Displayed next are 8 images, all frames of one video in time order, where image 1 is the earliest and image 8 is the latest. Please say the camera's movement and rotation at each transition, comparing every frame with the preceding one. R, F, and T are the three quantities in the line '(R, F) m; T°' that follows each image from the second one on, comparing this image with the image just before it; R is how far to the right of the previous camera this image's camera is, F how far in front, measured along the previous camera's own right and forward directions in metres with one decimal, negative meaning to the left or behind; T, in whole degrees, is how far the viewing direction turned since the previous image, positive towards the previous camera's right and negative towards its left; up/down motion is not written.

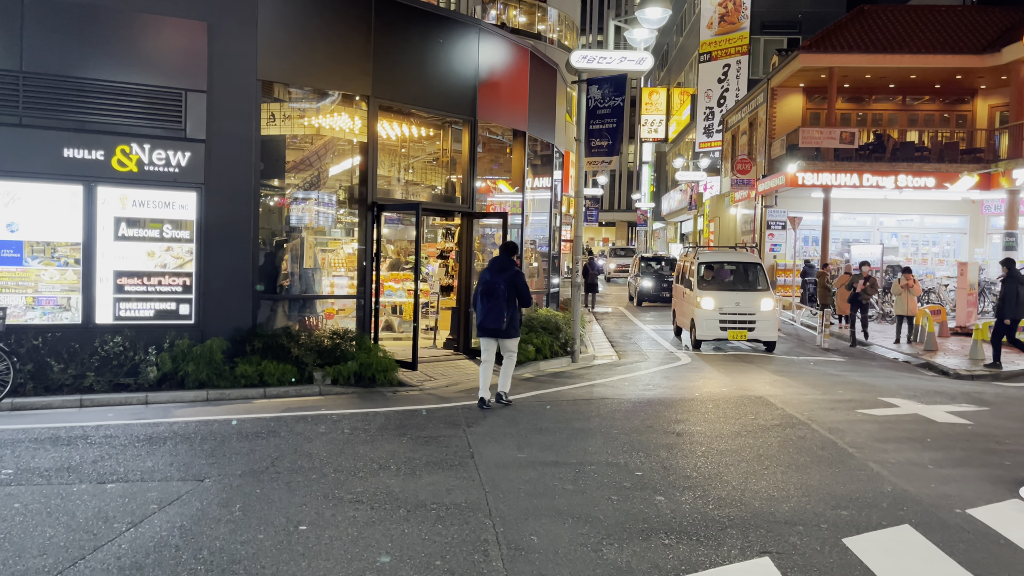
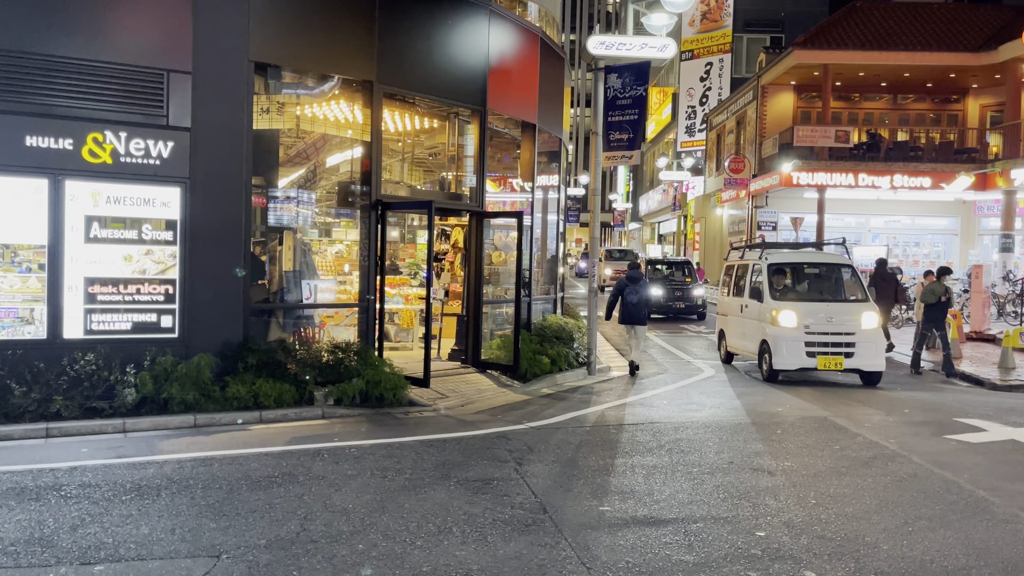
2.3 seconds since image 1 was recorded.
(-0.7, +1.1) m; +2°
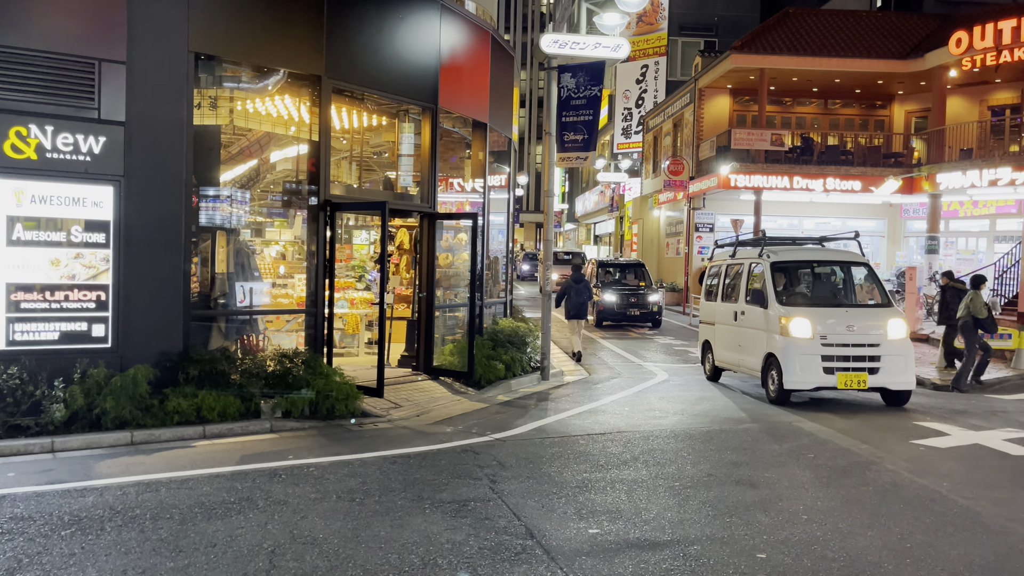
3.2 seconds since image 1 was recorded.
(-0.3, +0.3) m; +5°
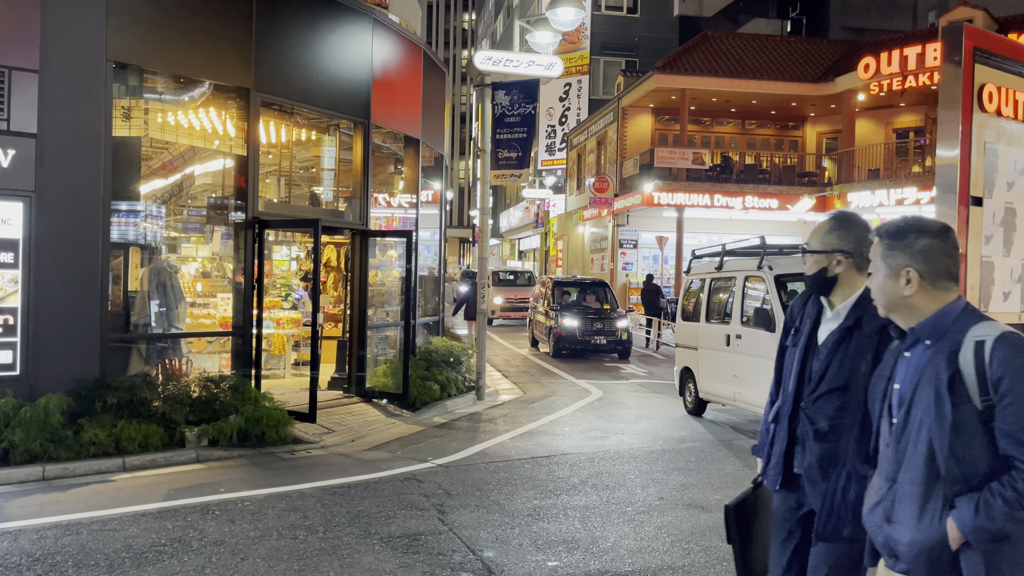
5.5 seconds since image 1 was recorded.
(-0.2, +0.2) m; +6°
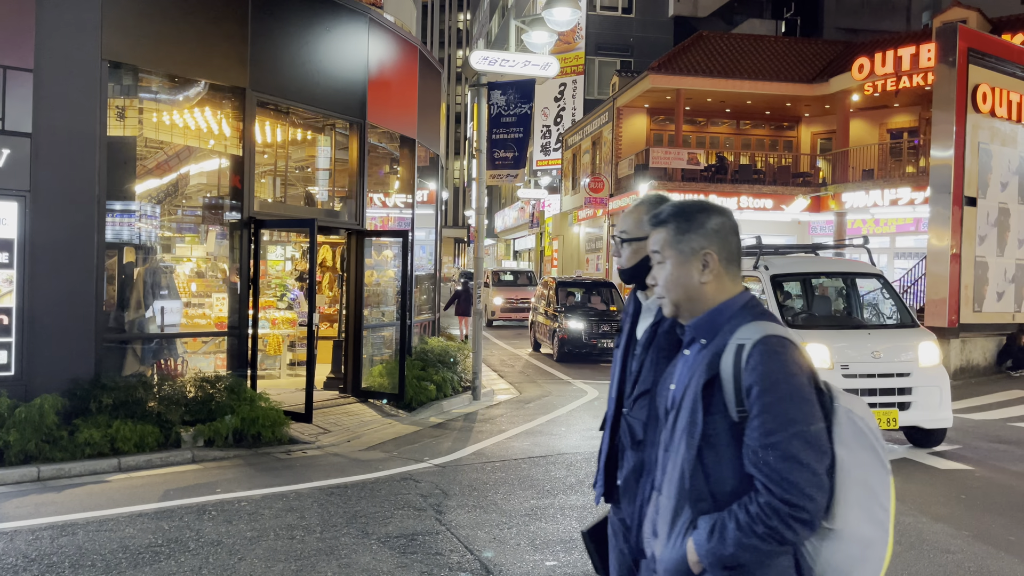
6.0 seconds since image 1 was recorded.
(0.0, 0.0) m; 0°
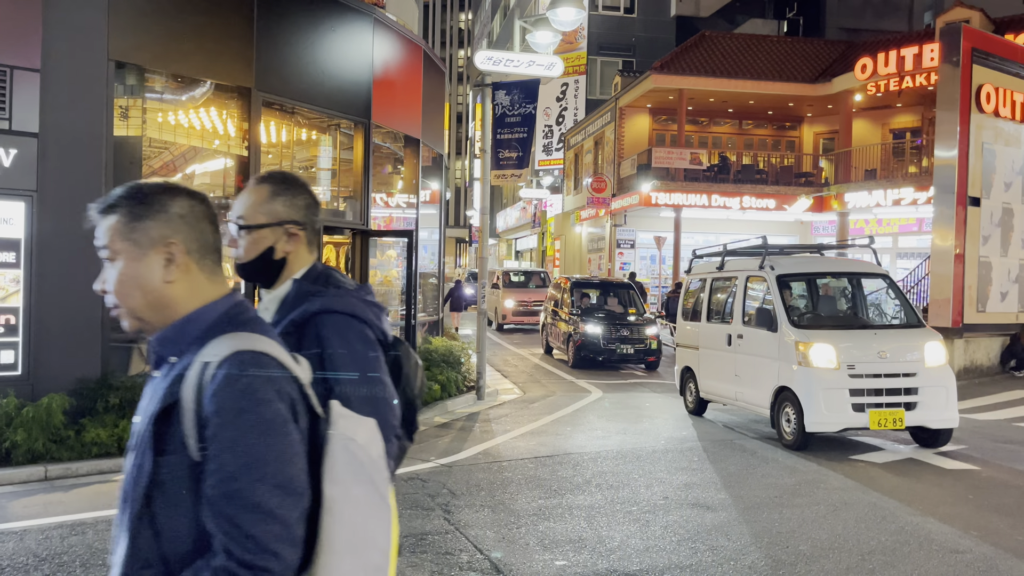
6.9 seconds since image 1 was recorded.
(0.0, 0.0) m; 0°
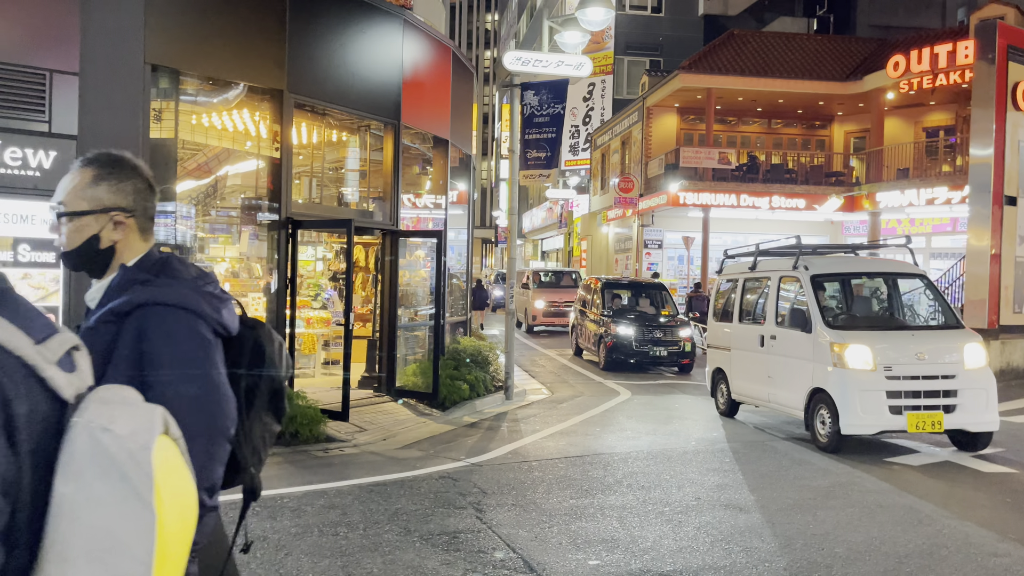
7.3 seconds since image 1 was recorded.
(0.0, 0.0) m; -2°
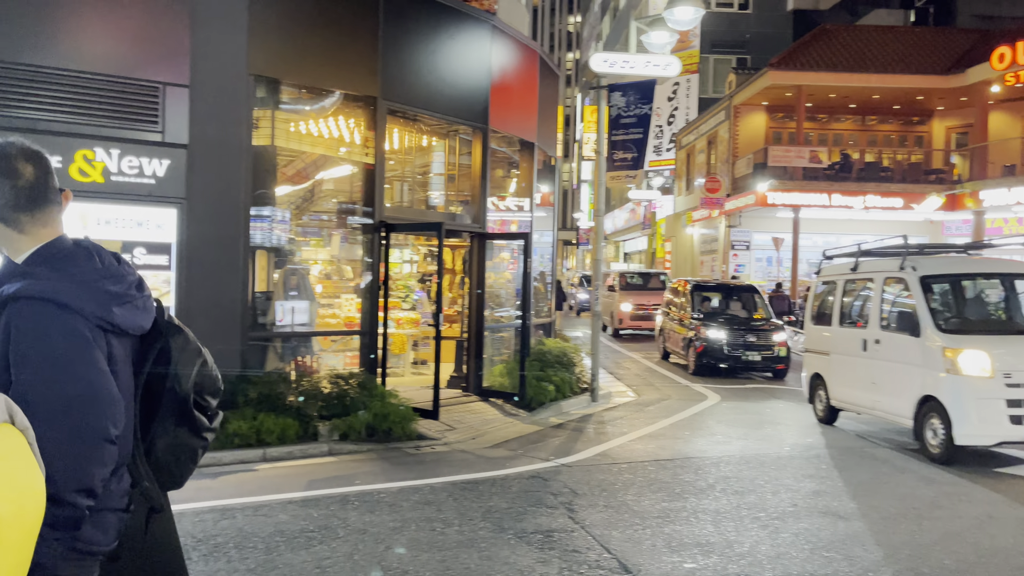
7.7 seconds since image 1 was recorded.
(-0.1, -0.1) m; -6°
